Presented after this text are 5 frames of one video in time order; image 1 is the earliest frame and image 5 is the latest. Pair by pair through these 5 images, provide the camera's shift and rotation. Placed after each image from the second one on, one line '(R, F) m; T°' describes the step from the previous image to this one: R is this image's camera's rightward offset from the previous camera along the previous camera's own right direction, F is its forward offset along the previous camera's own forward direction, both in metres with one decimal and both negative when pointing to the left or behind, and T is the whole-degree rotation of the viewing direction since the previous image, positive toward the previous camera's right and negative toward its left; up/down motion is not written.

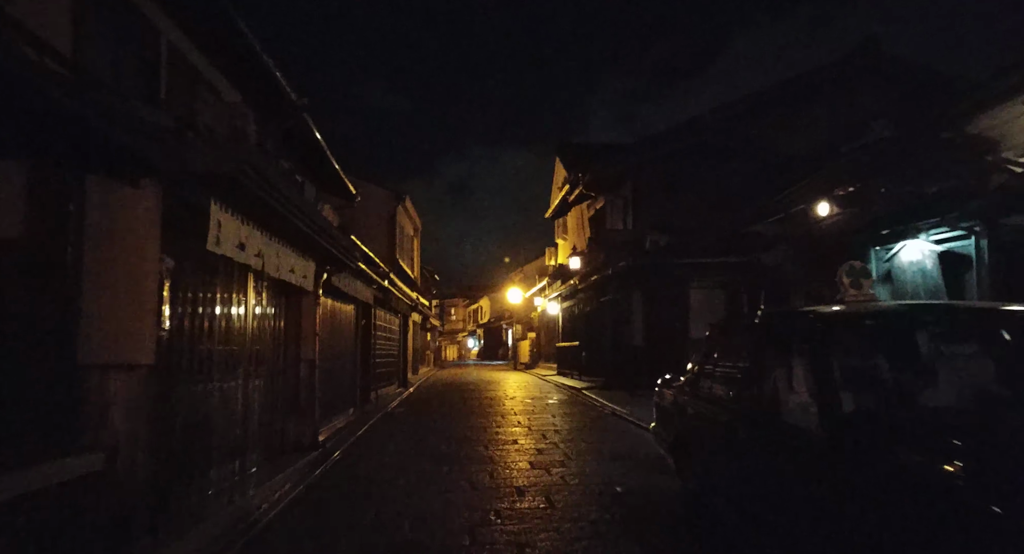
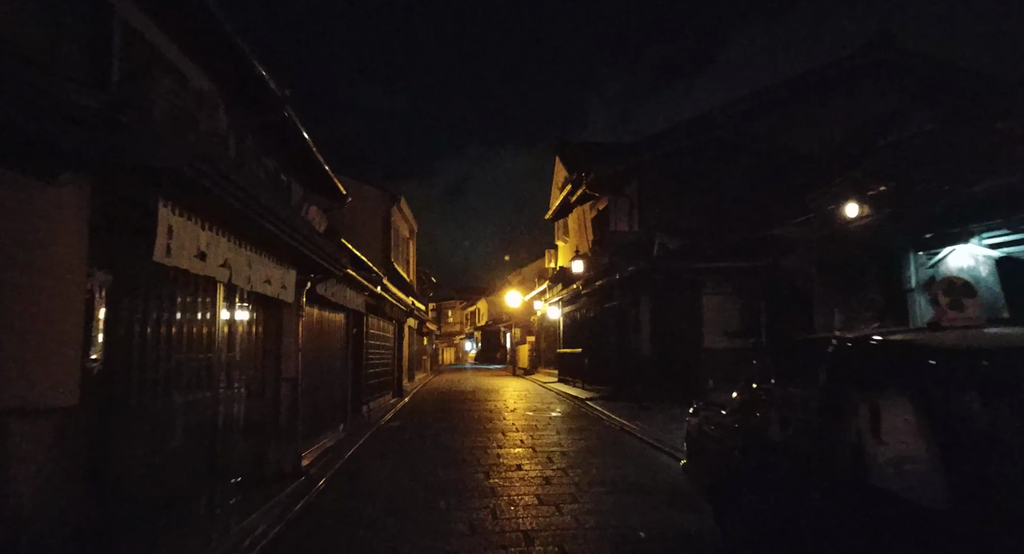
(-0.1, +1.0) m; 0°
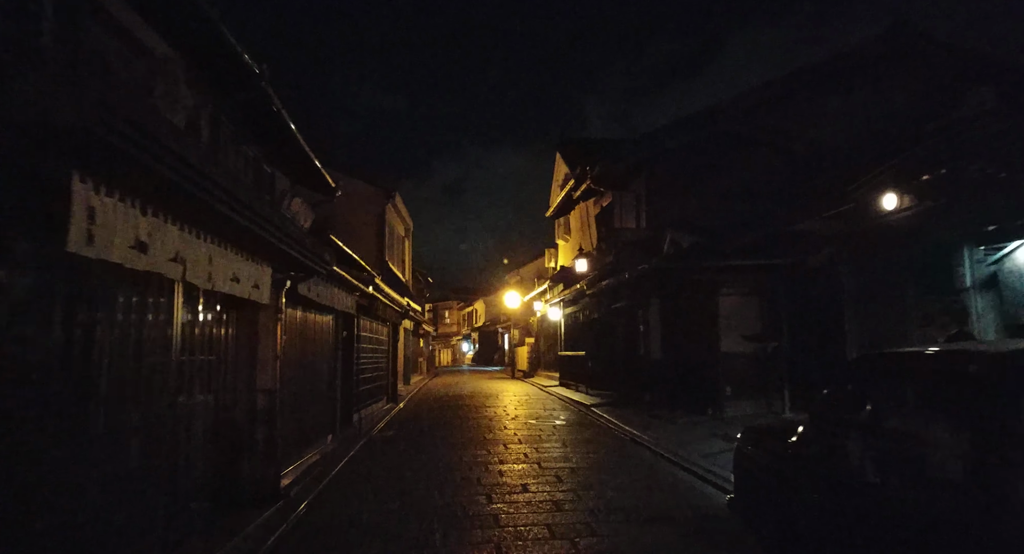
(-0.1, +1.1) m; 0°
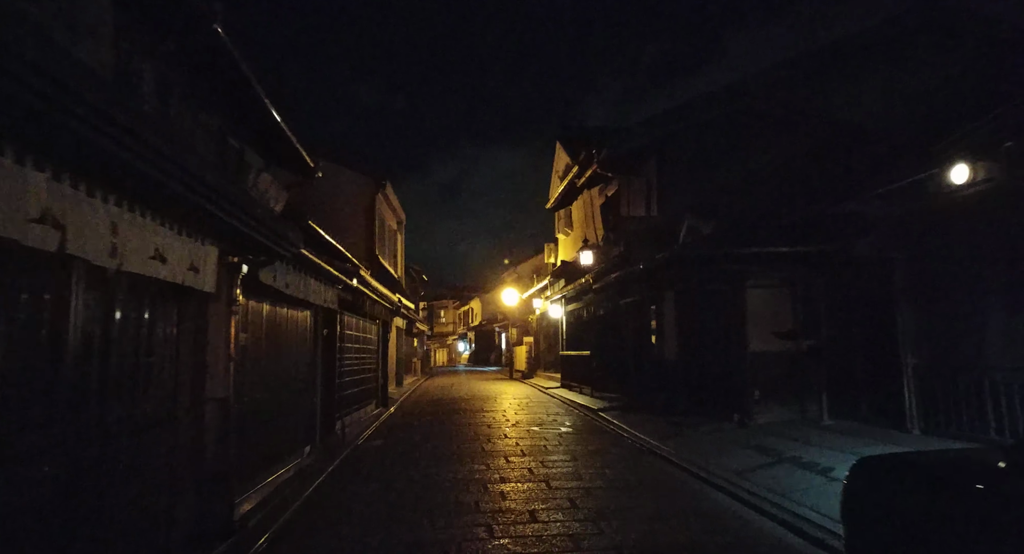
(-0.1, +1.6) m; 0°
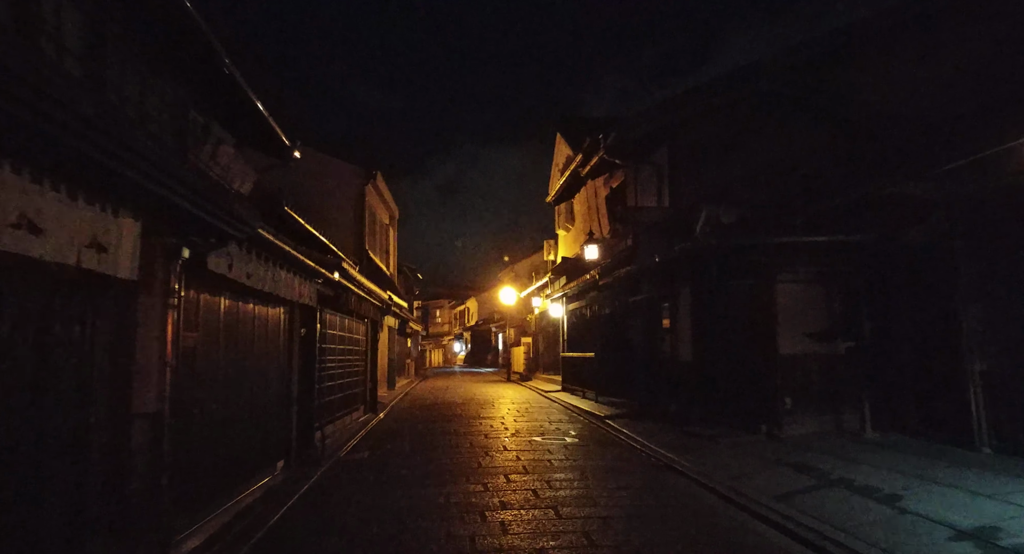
(-0.1, +1.4) m; 0°
